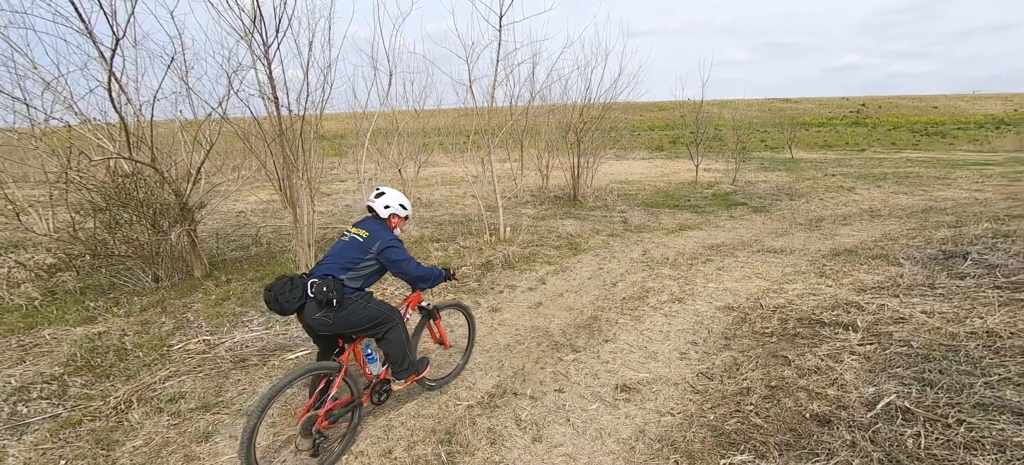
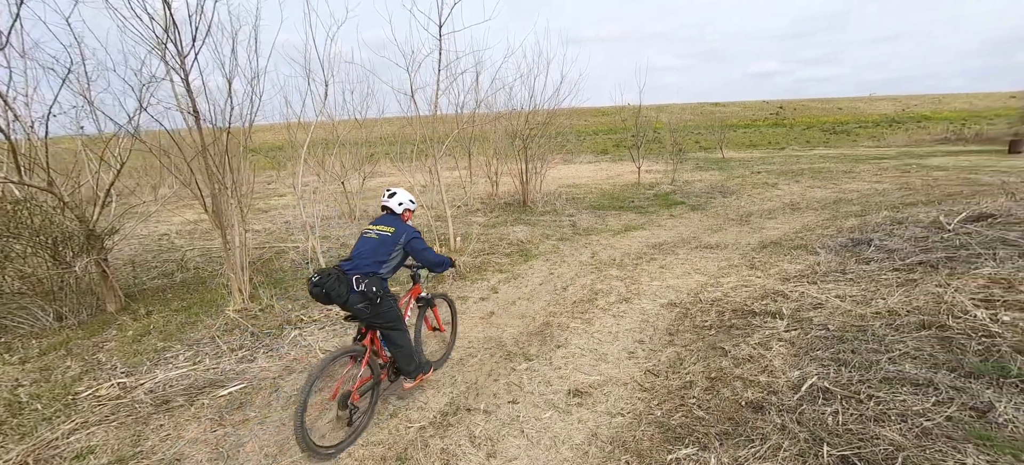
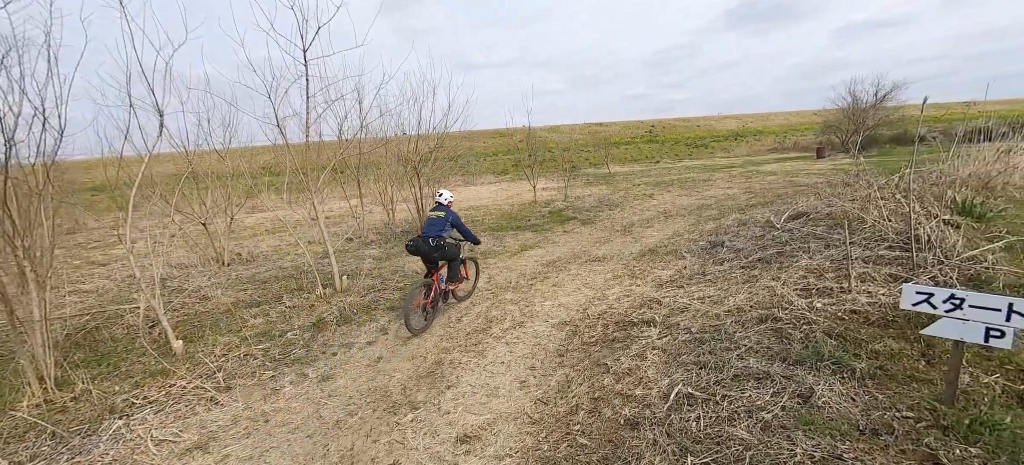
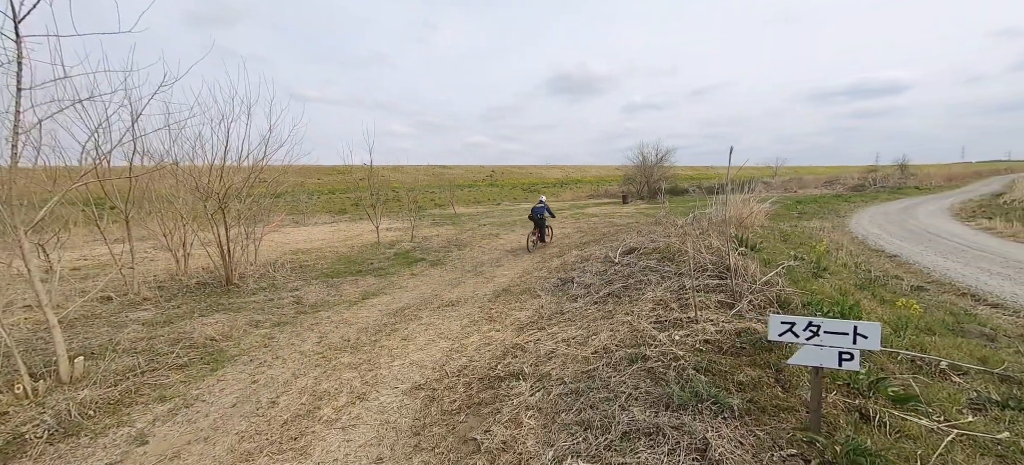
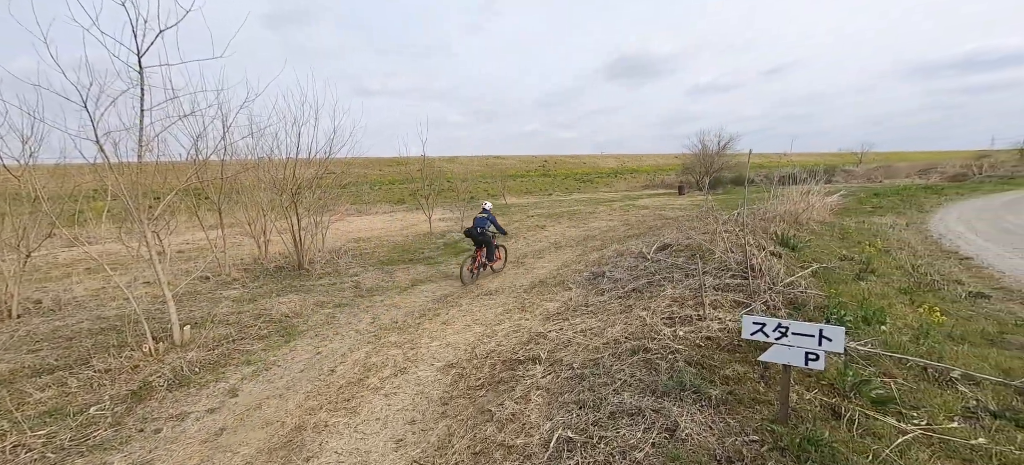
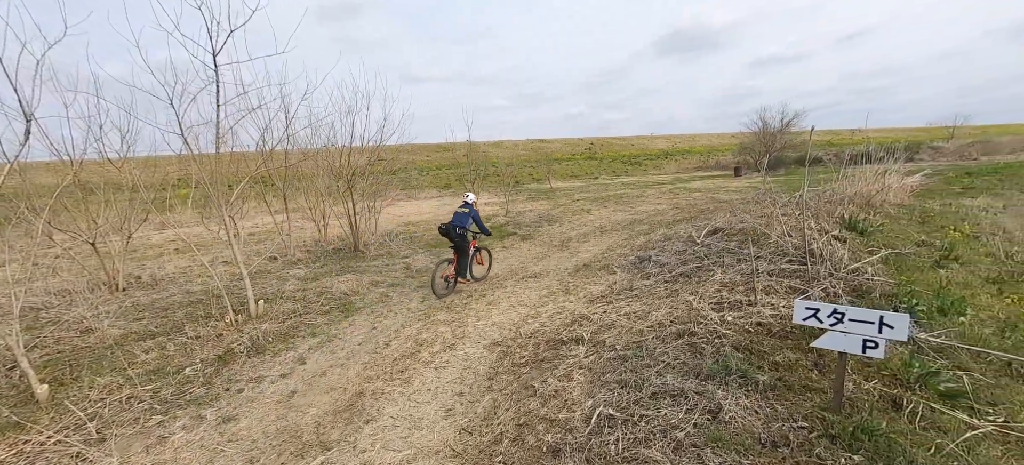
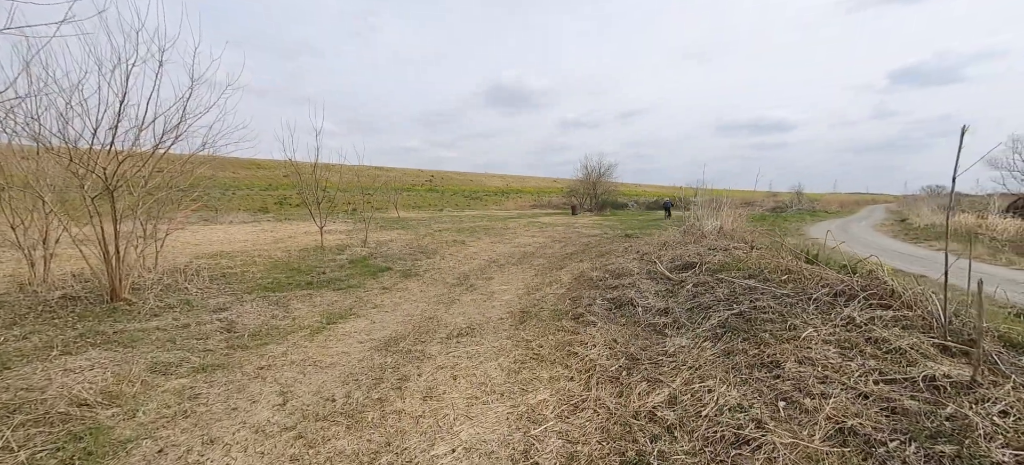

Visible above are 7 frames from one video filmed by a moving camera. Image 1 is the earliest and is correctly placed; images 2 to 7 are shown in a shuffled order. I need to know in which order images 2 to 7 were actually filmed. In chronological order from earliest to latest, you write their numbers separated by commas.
2, 3, 6, 5, 4, 7
